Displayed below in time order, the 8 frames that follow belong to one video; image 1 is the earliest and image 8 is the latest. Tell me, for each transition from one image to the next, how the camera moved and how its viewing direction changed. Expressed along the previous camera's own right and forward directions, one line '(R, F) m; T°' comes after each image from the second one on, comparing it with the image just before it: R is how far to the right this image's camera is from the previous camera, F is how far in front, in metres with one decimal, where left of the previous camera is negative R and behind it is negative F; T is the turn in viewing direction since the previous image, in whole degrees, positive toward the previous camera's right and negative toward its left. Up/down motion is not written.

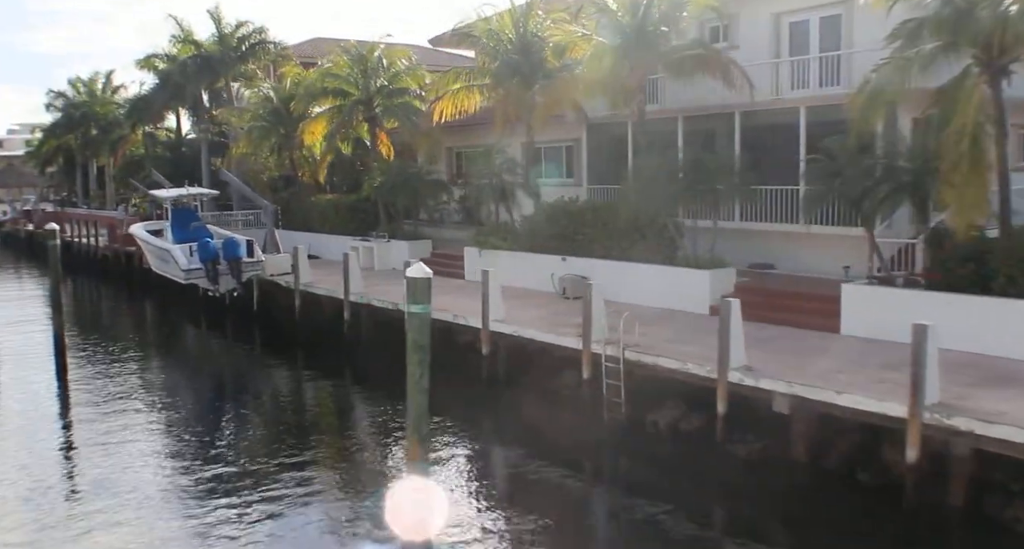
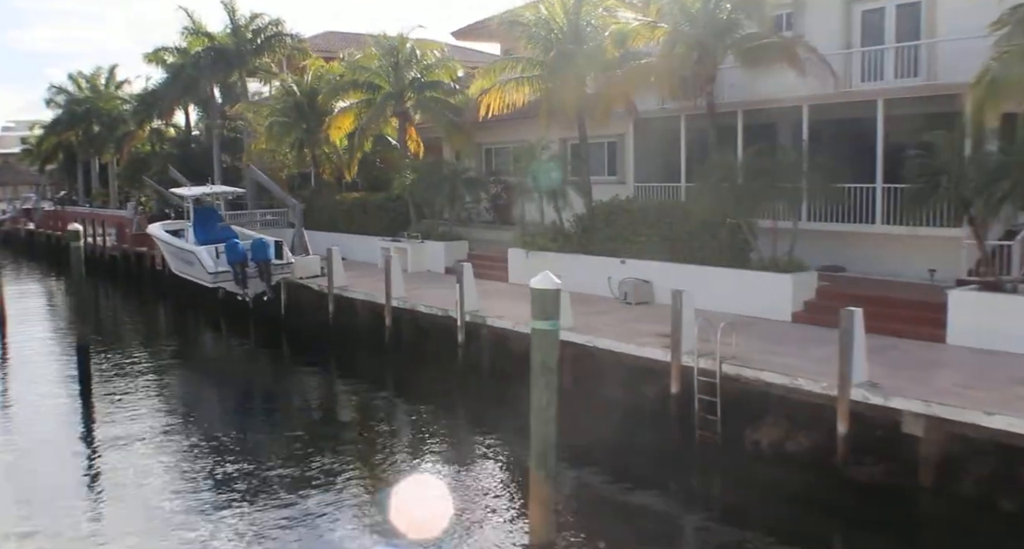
(-1.3, +1.1) m; +1°
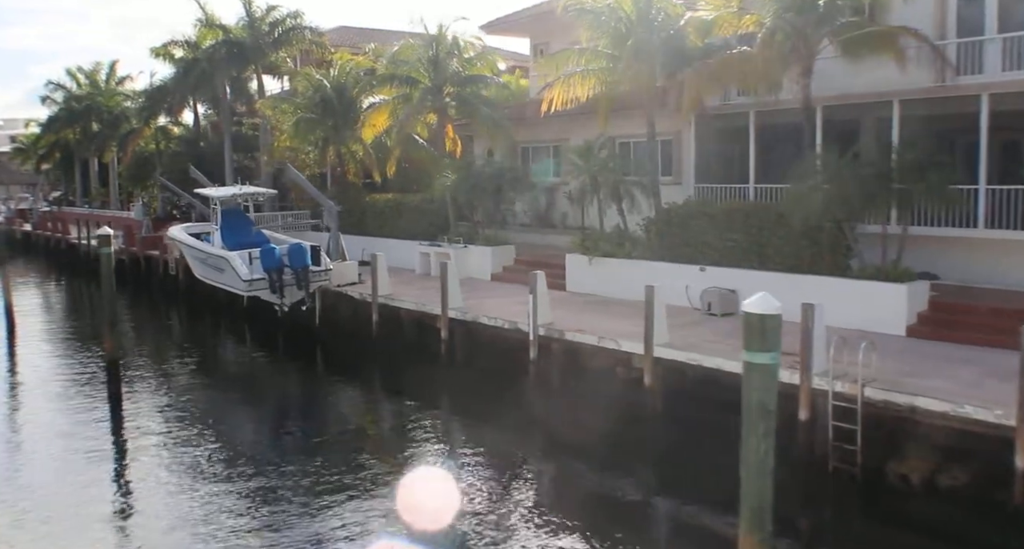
(-1.6, +1.3) m; +1°
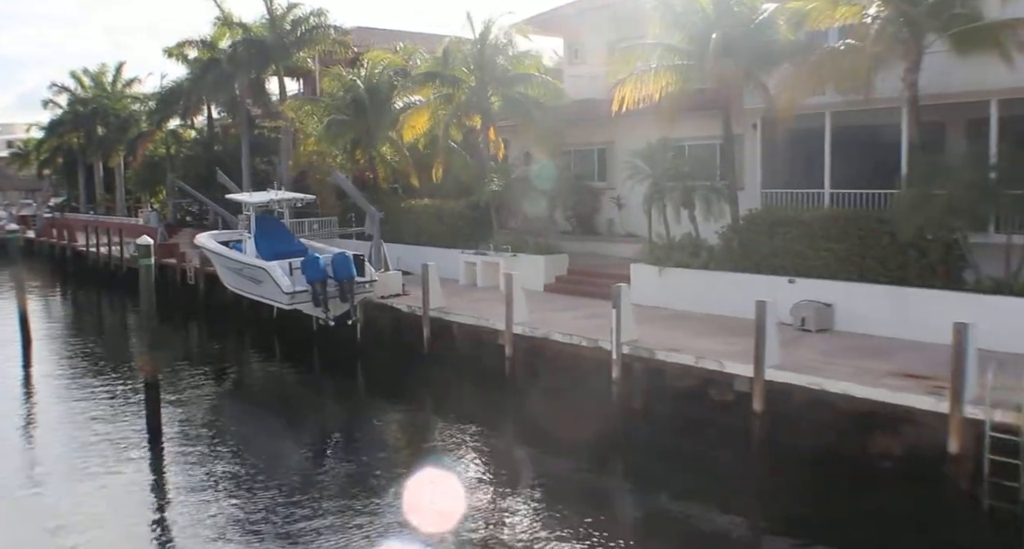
(-1.4, +1.2) m; +1°
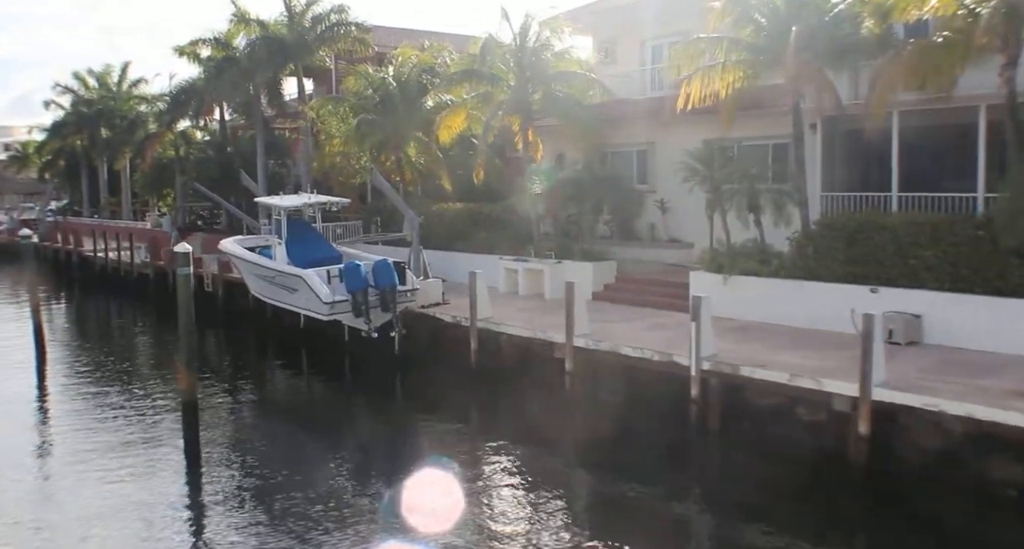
(-1.1, +0.9) m; +1°
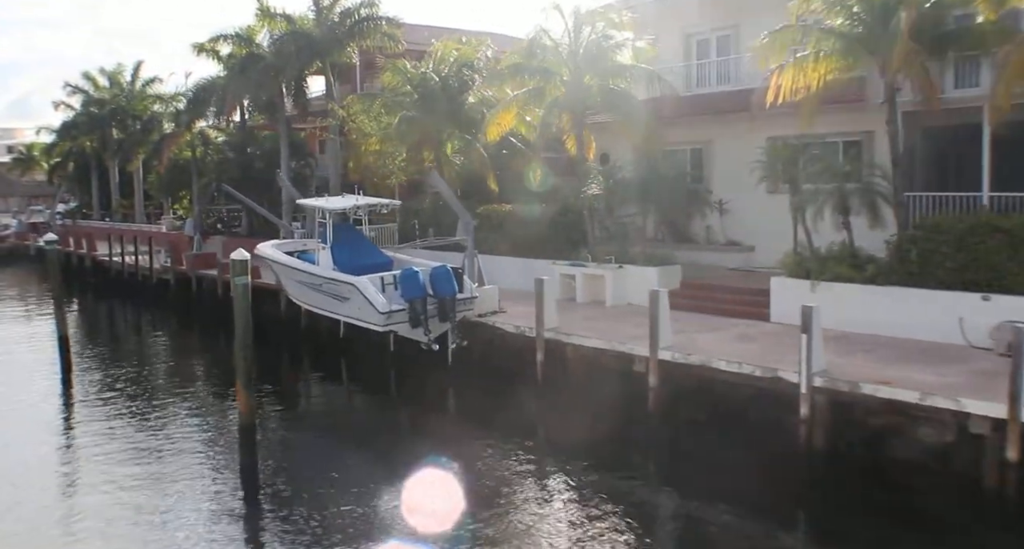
(-1.3, +1.0) m; 0°
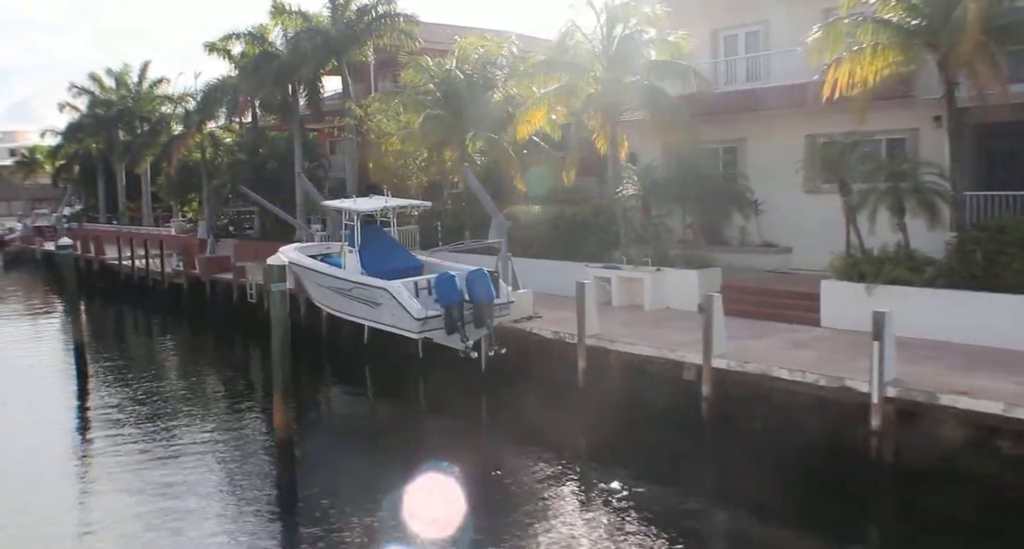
(-0.7, +0.6) m; 0°
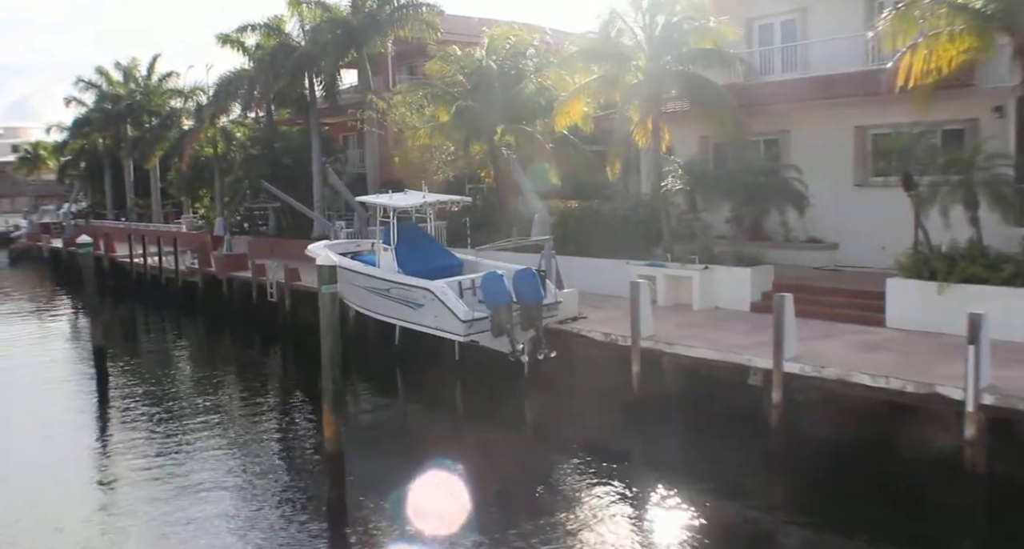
(-0.8, +0.7) m; 0°
